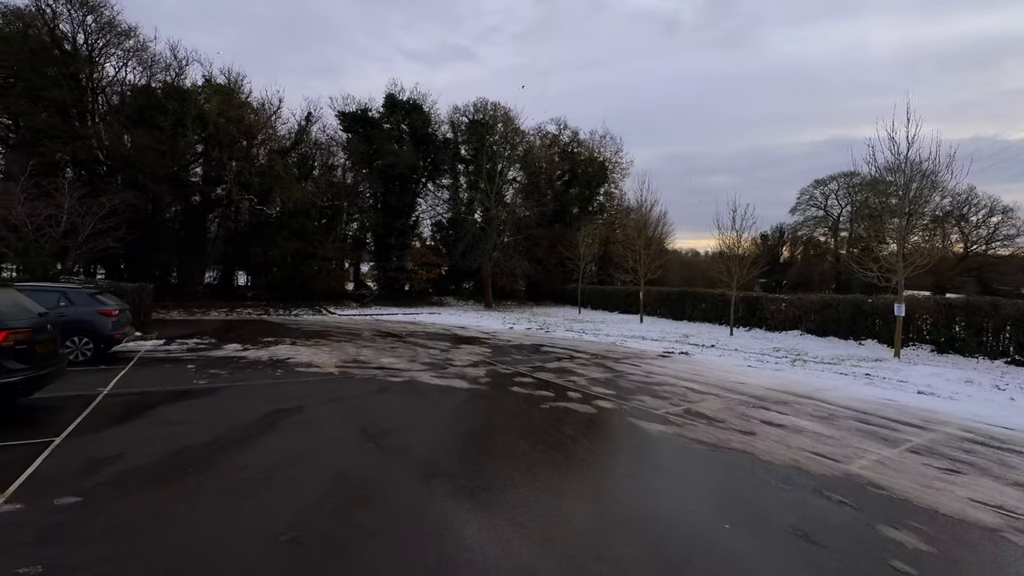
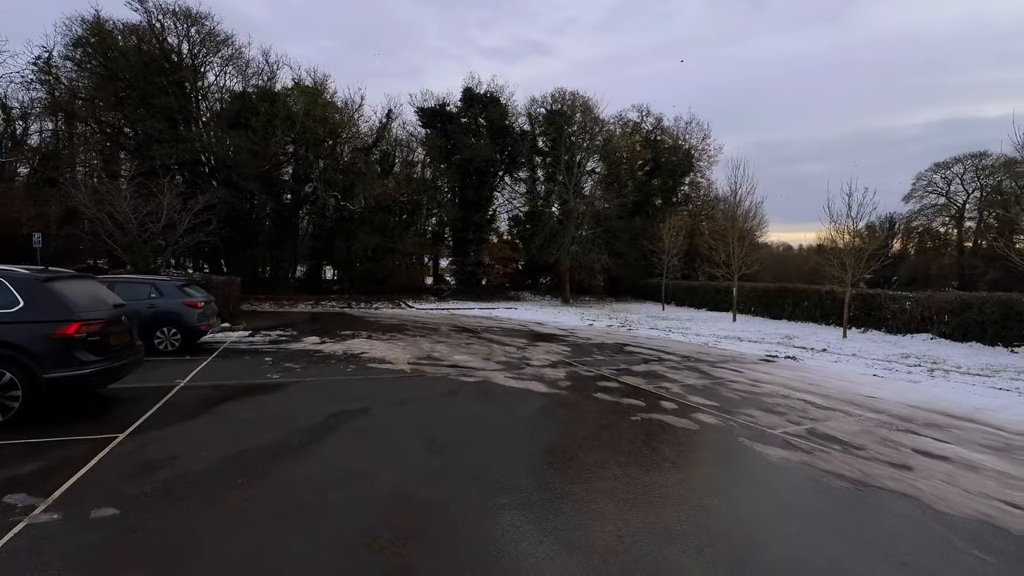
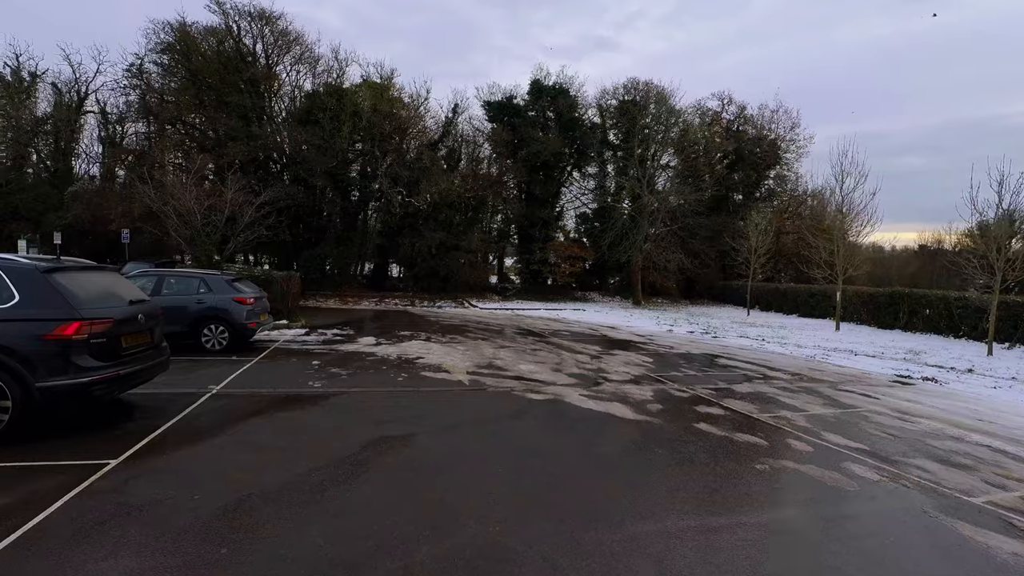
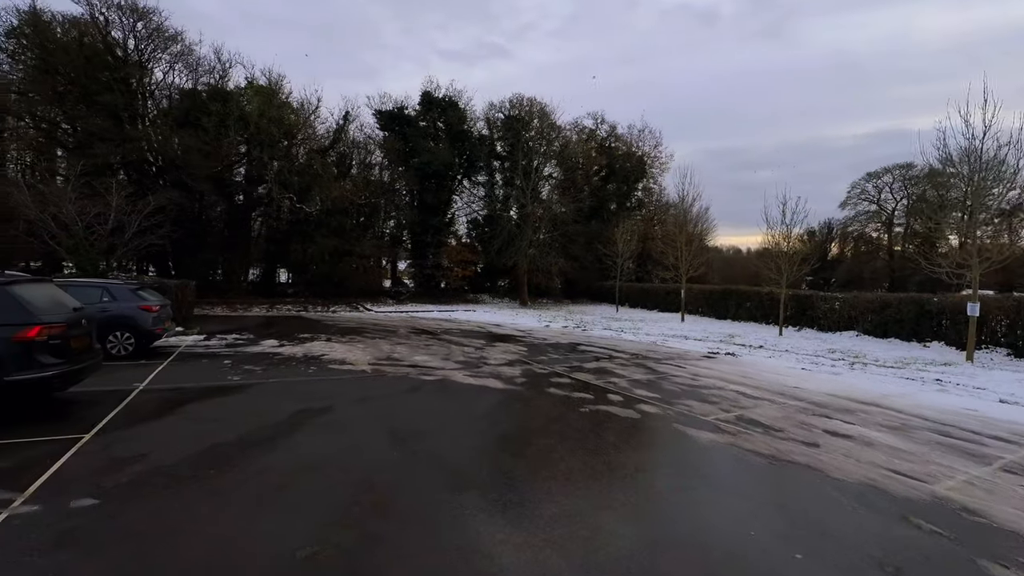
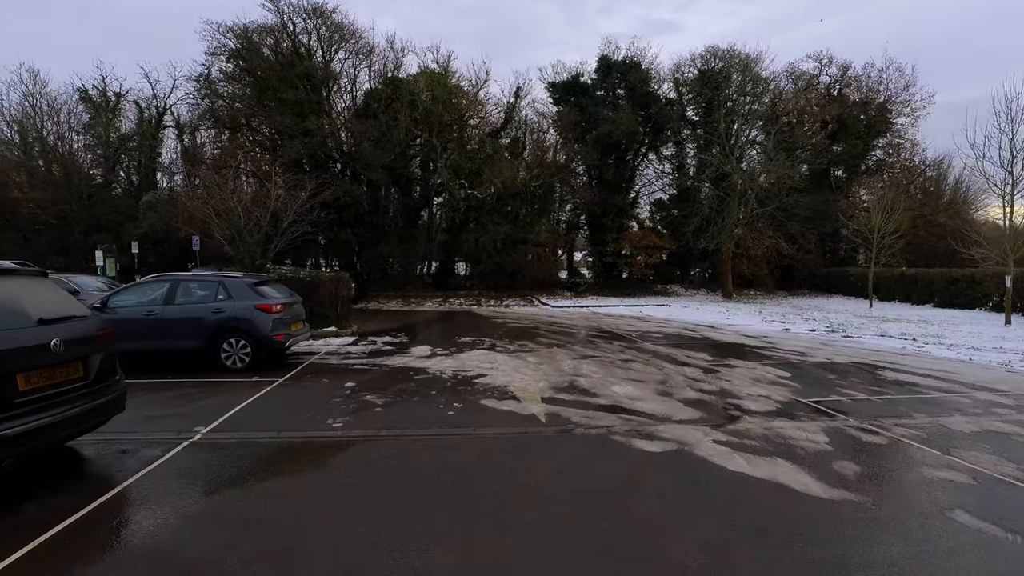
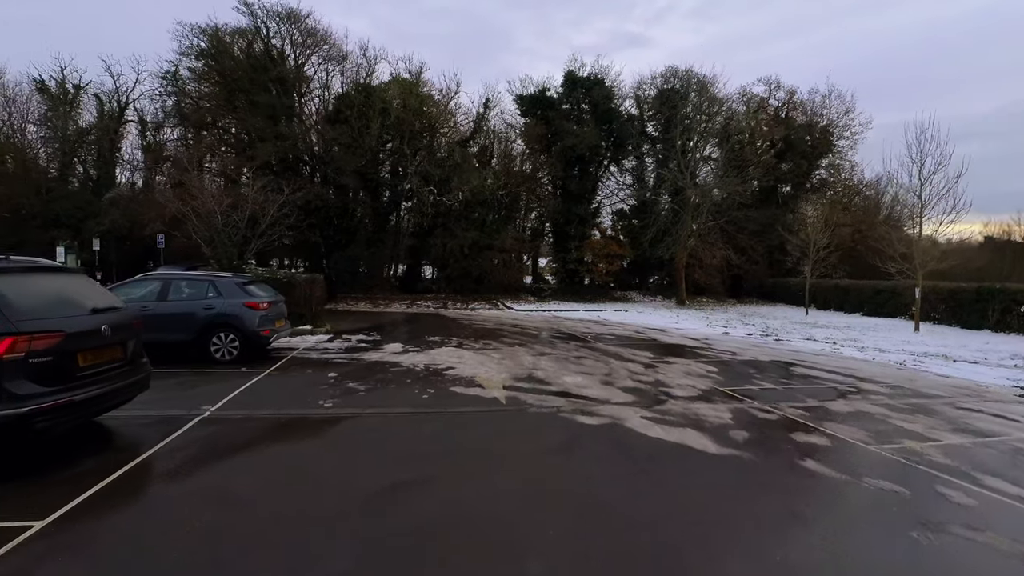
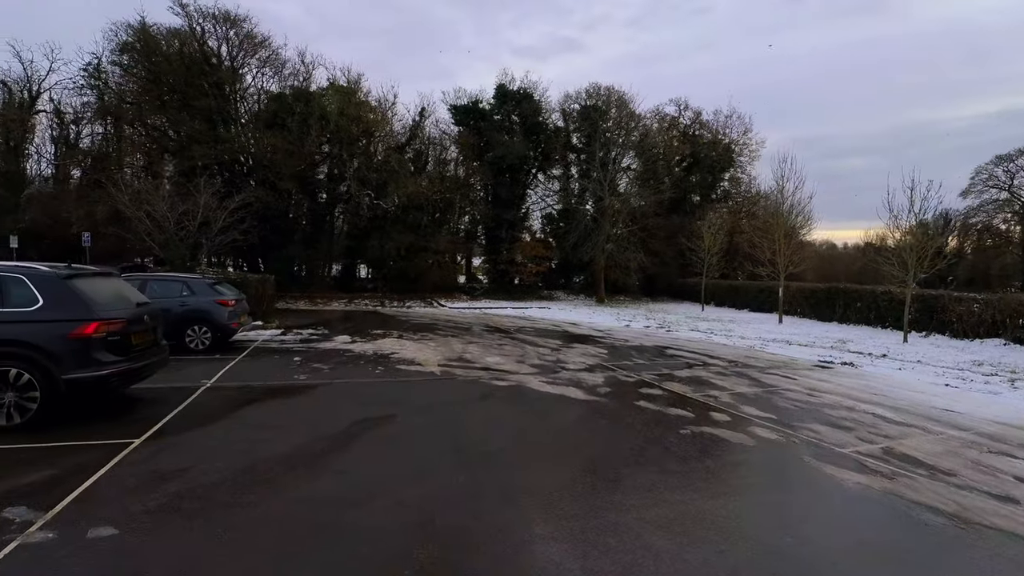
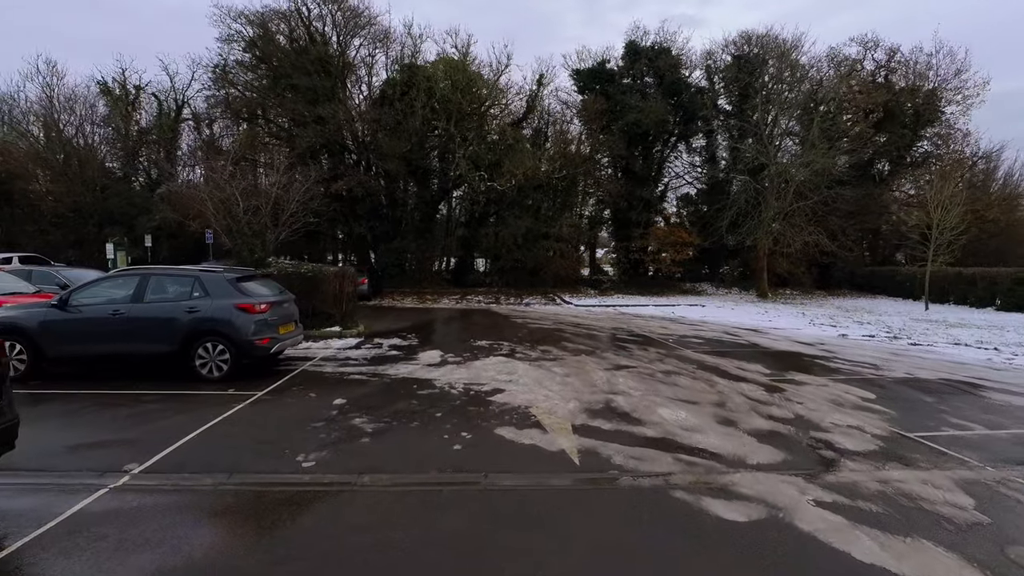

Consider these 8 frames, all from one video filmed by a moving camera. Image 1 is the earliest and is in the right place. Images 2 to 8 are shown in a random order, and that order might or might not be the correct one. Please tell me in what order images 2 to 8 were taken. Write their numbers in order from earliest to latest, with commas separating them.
4, 2, 7, 3, 6, 5, 8
